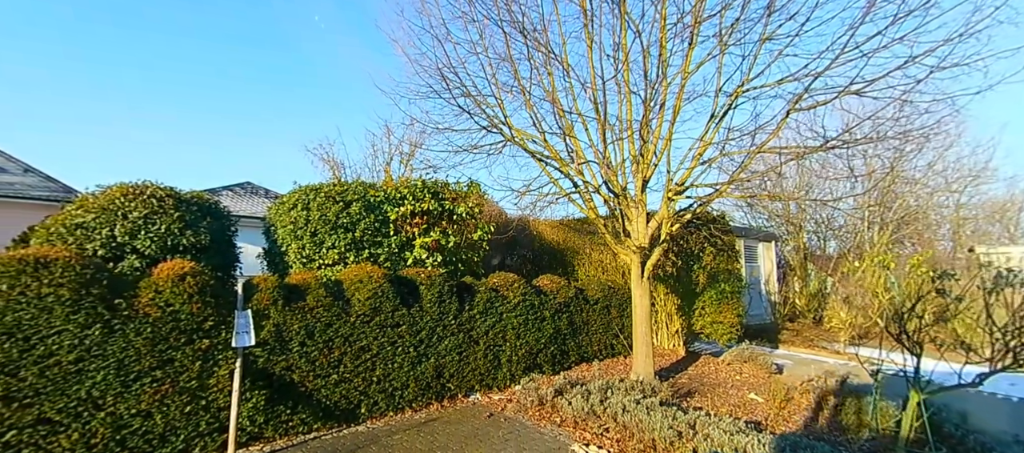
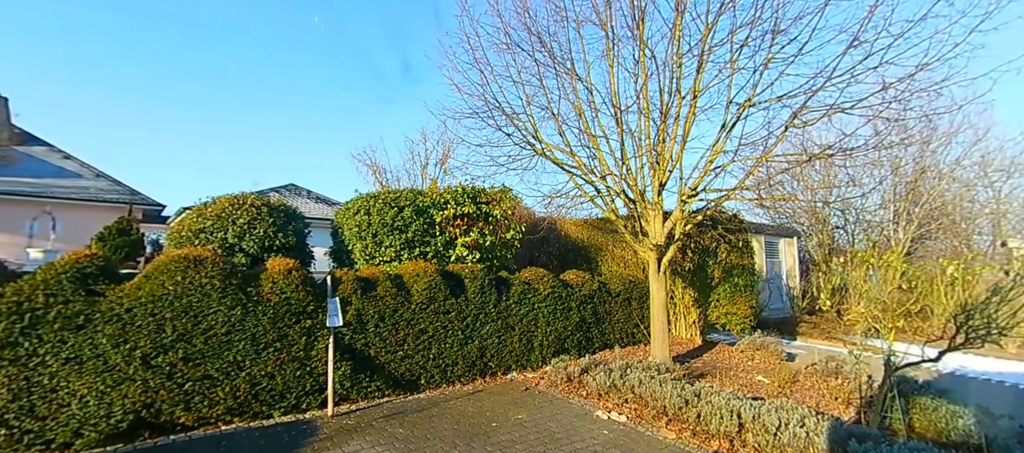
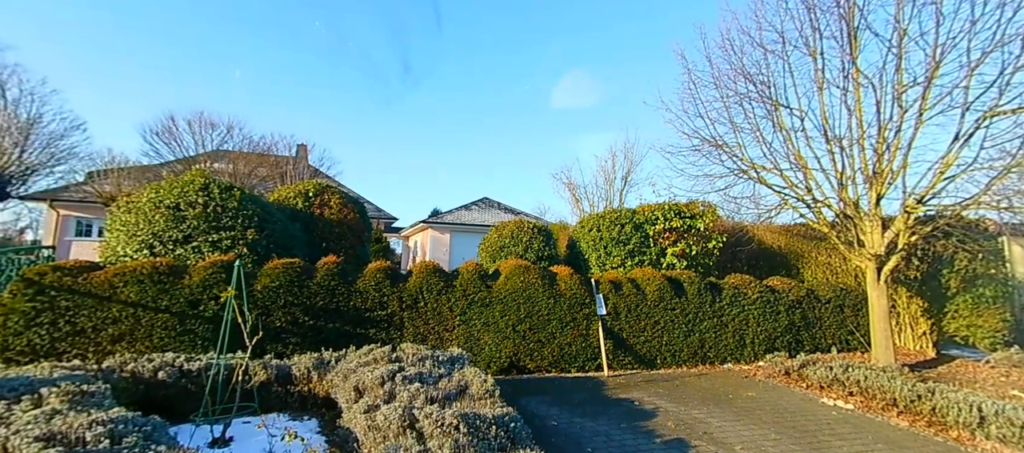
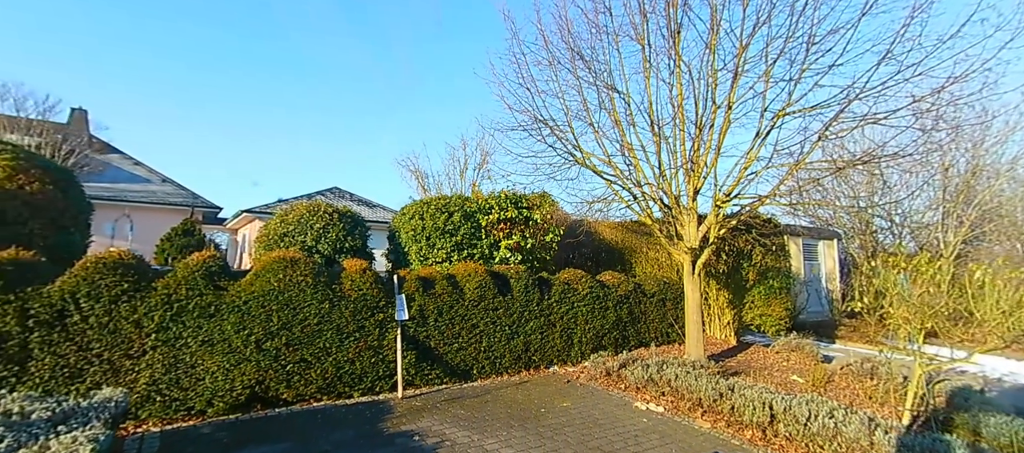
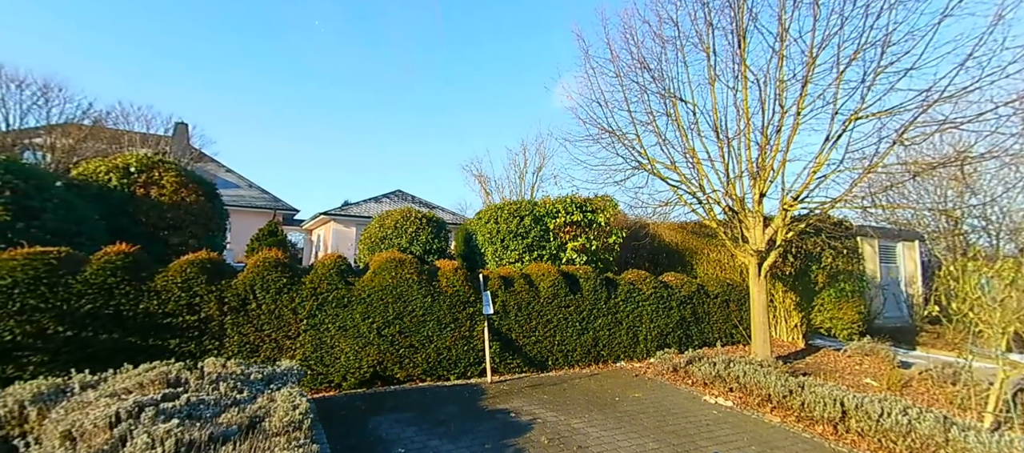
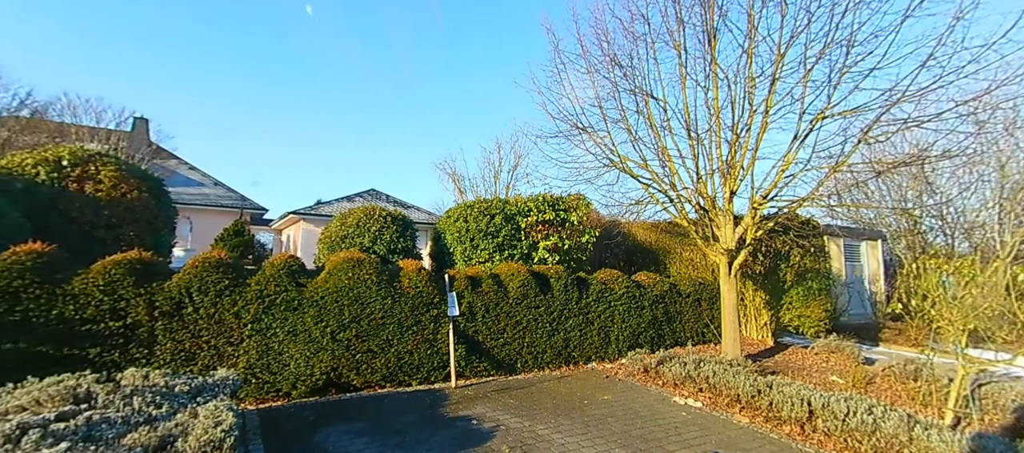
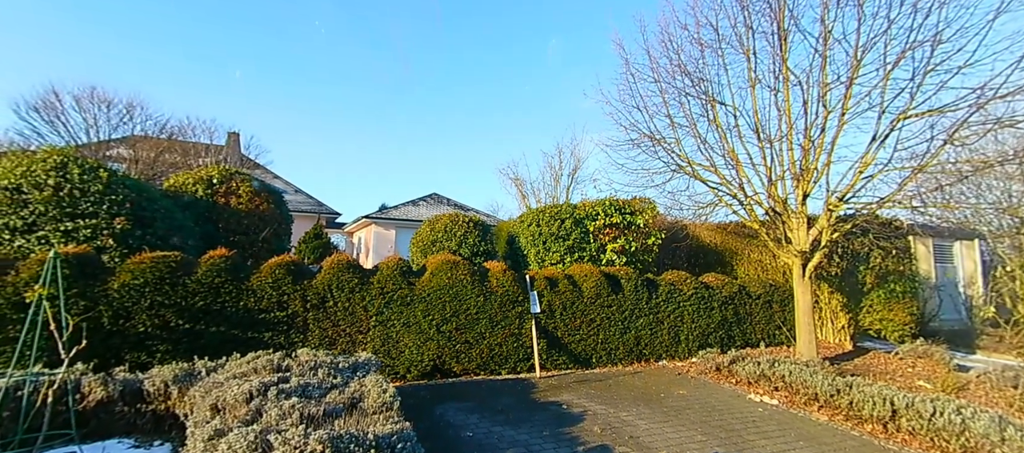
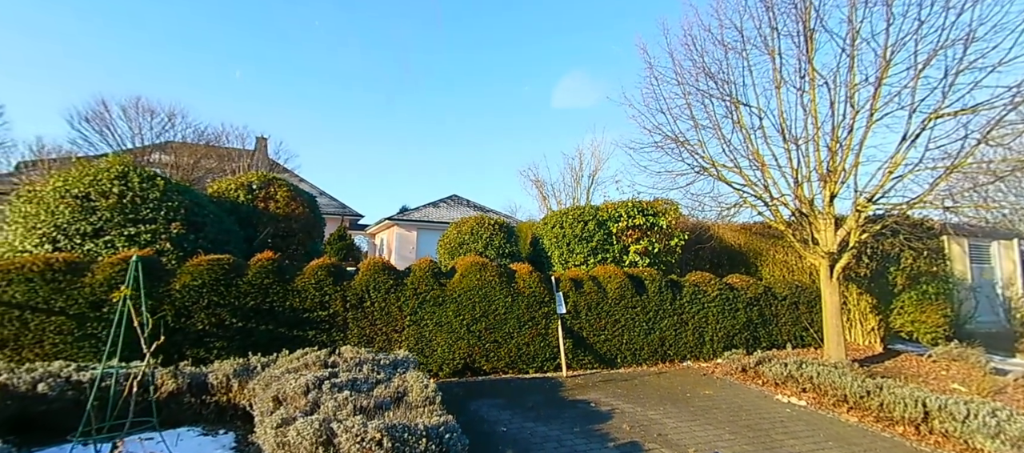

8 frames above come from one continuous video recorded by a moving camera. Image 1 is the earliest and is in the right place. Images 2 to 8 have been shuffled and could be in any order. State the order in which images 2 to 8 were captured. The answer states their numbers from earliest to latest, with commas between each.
2, 4, 6, 5, 7, 8, 3
